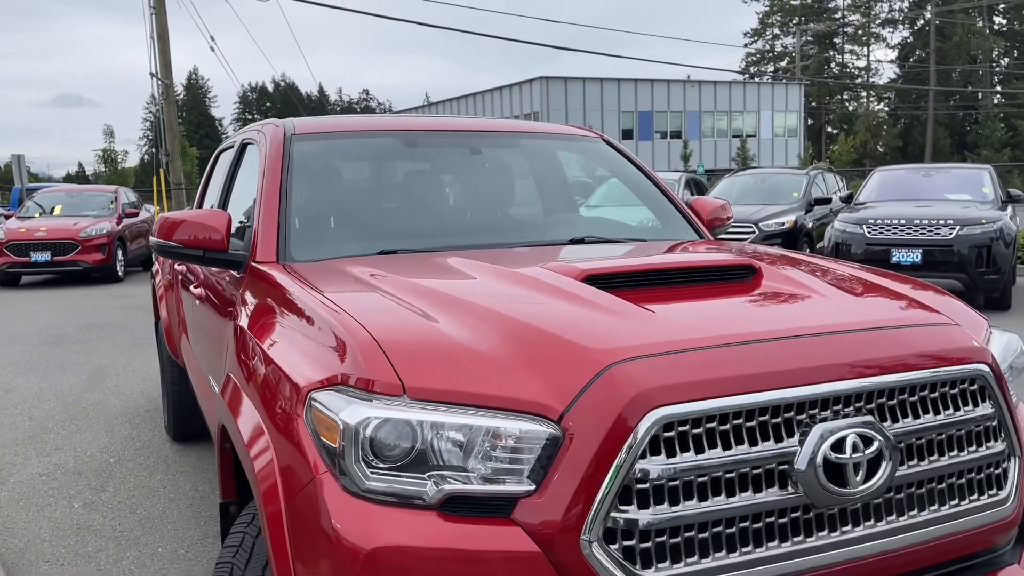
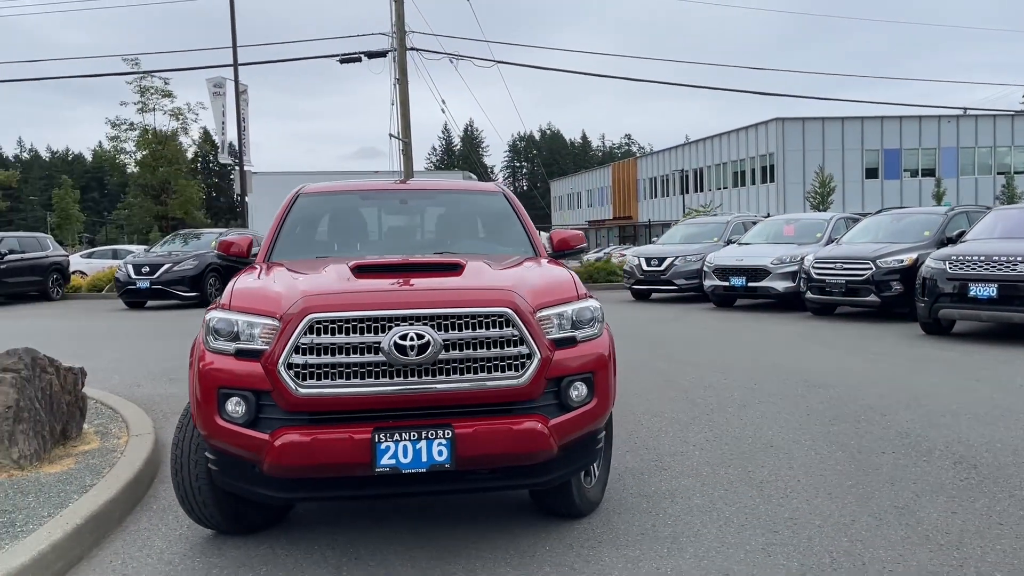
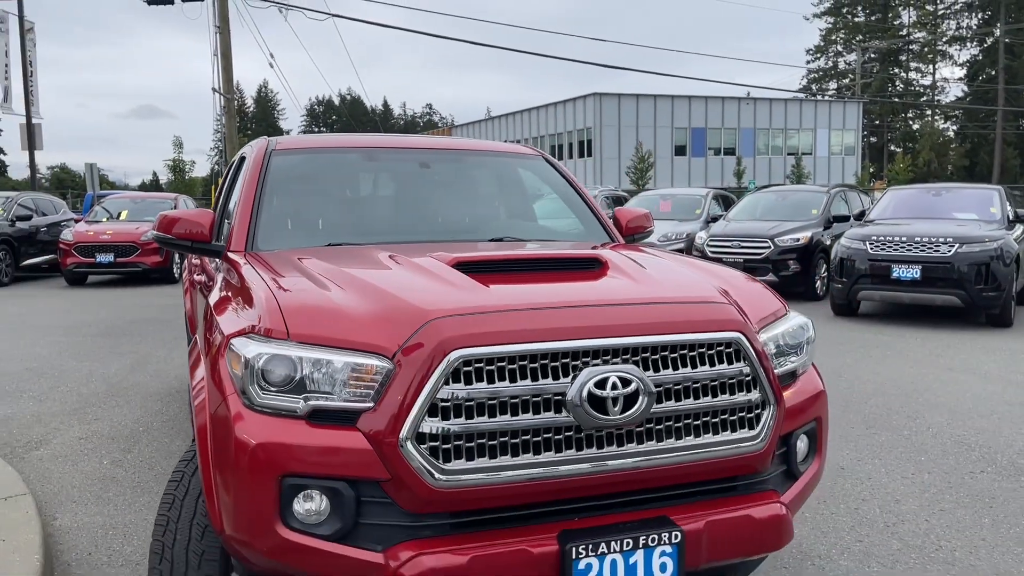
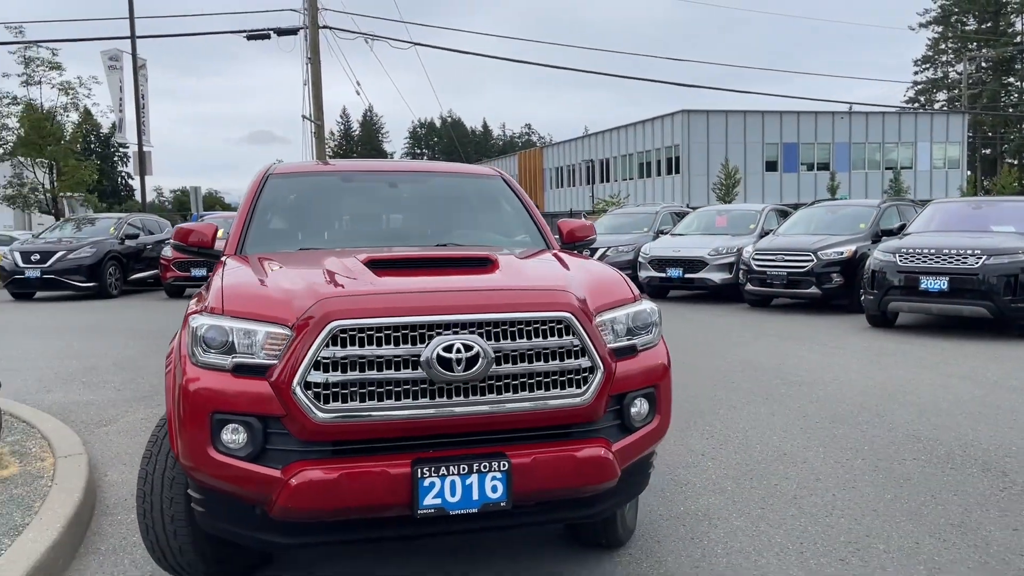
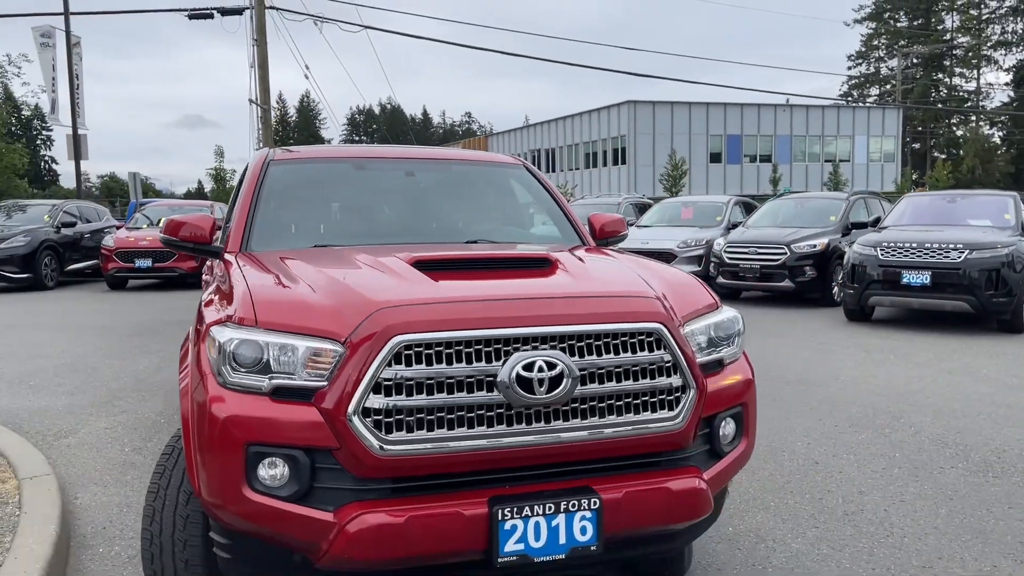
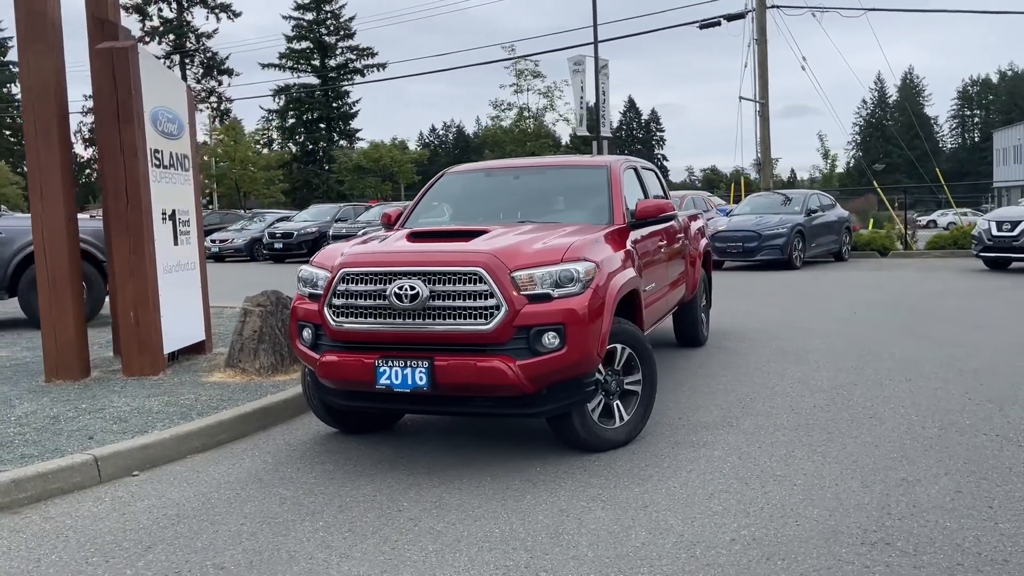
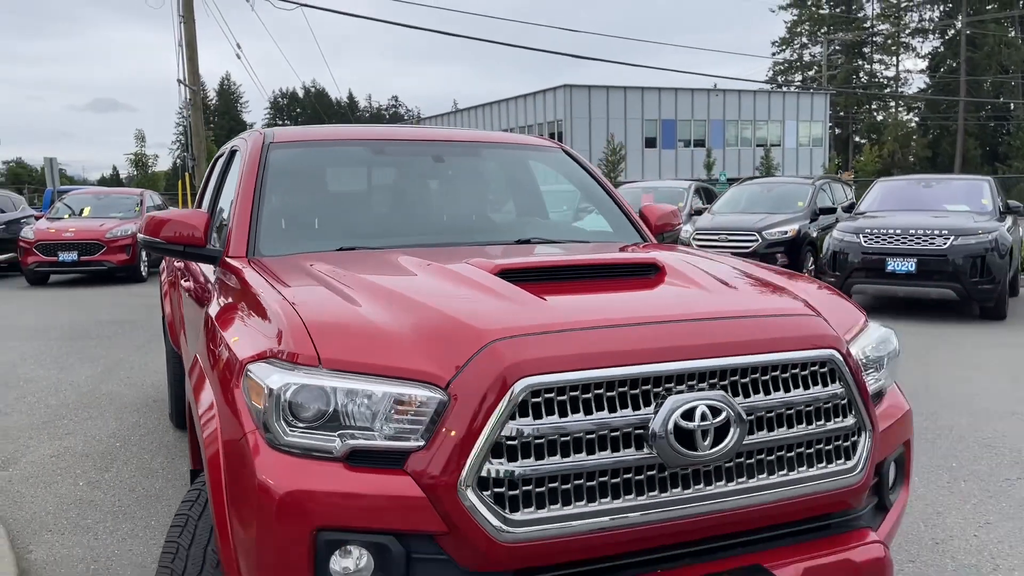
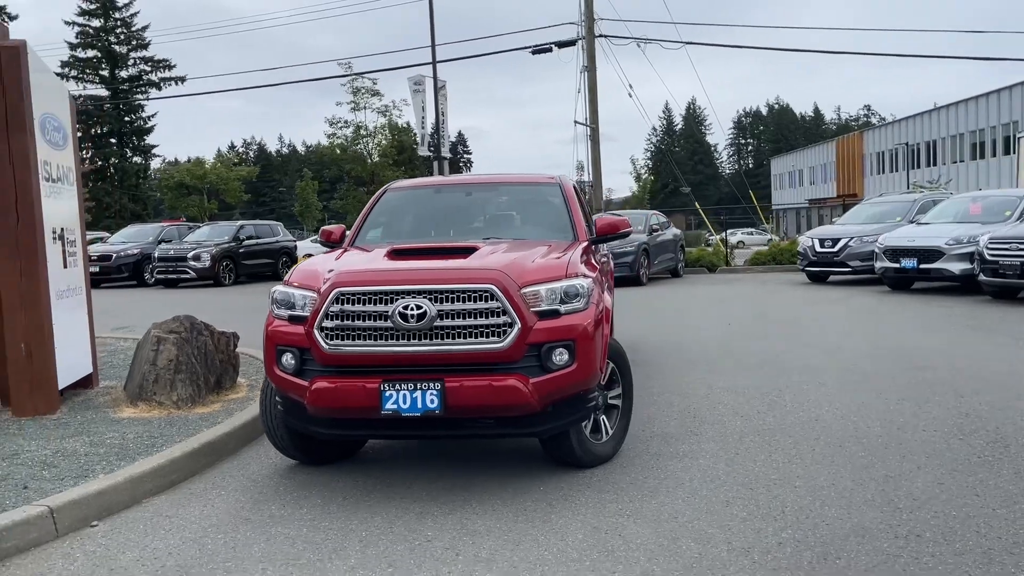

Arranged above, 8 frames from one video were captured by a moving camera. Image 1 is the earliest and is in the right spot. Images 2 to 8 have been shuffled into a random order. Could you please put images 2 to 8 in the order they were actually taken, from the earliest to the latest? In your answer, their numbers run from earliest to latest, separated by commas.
7, 3, 5, 4, 2, 8, 6
